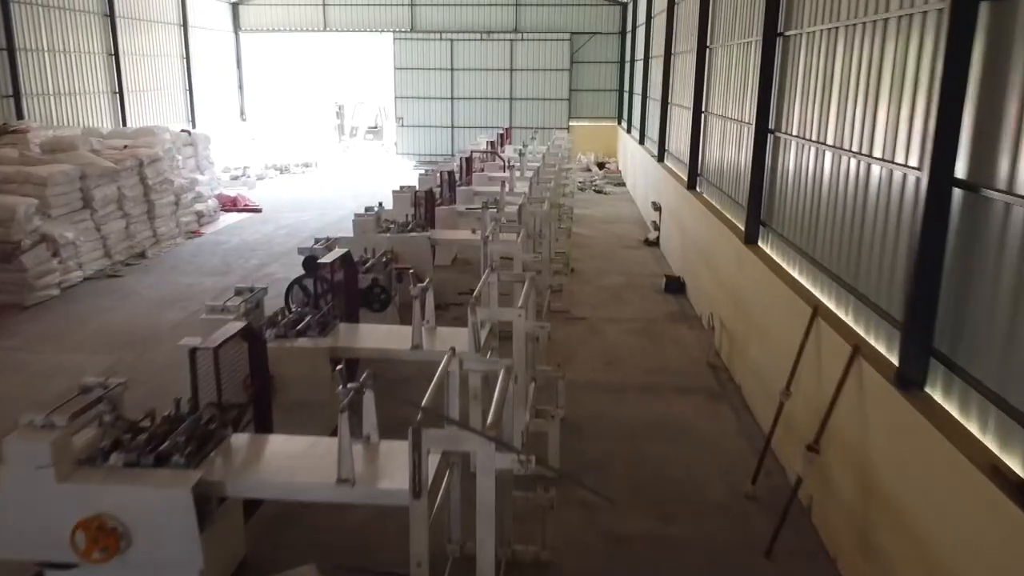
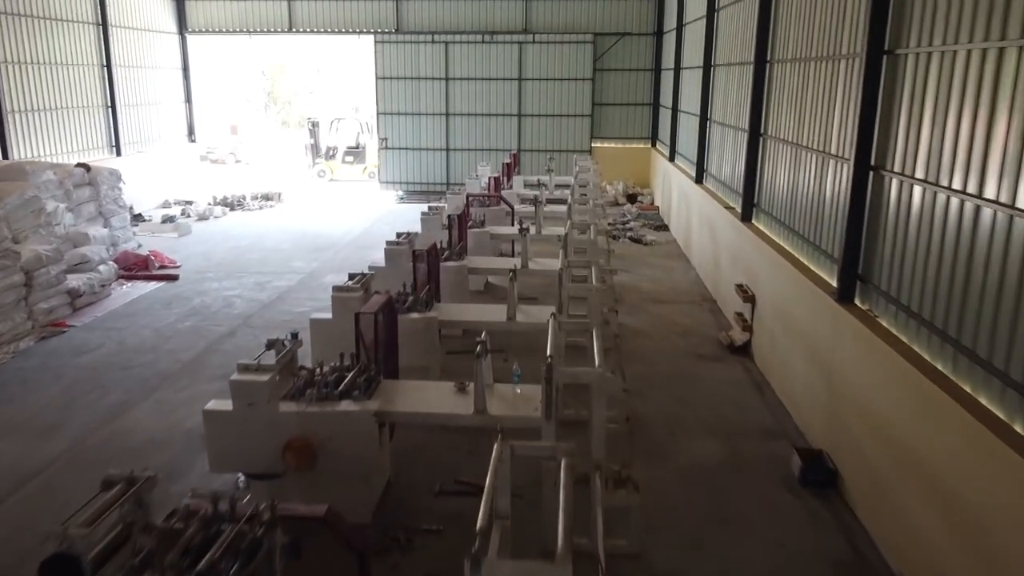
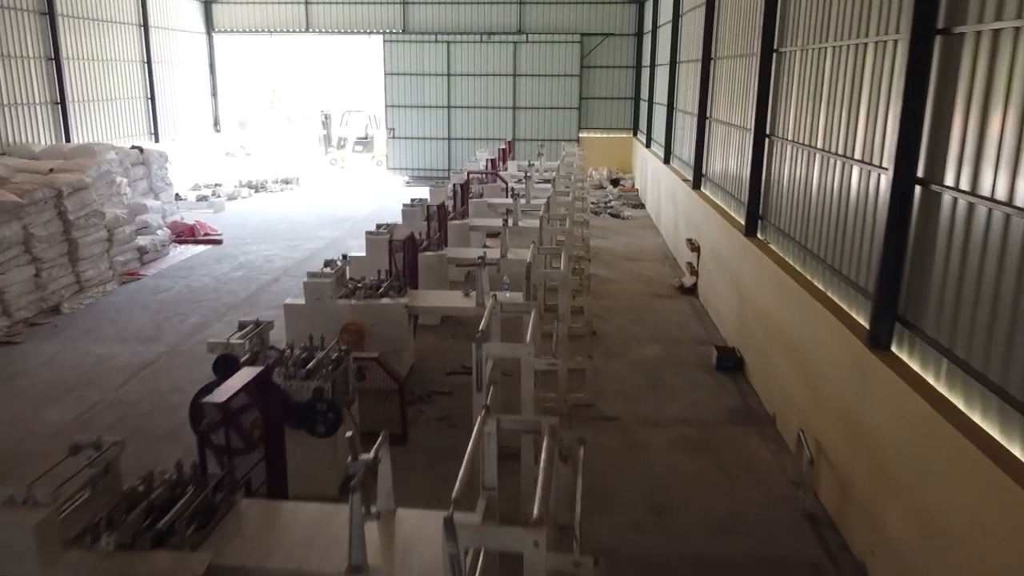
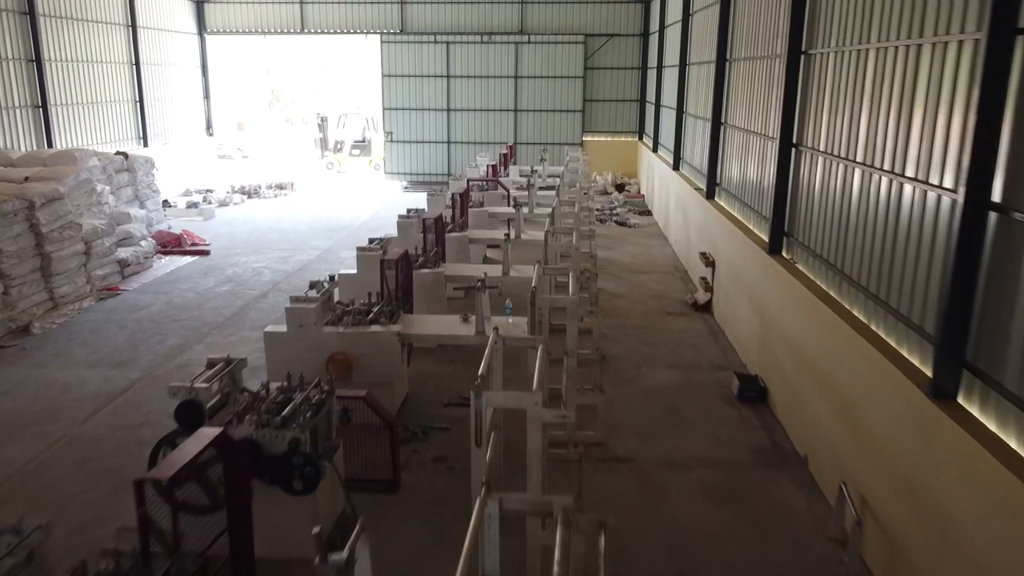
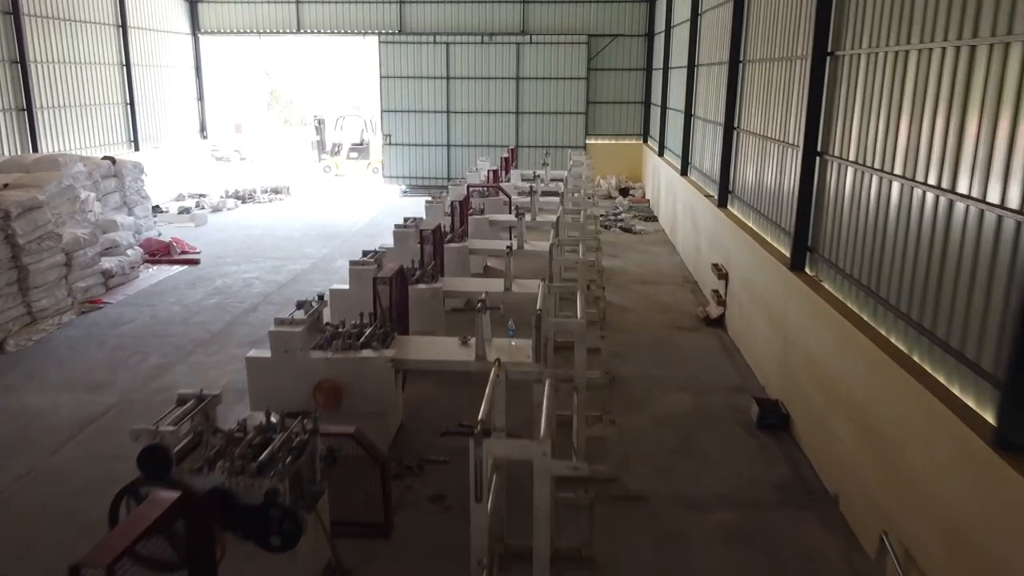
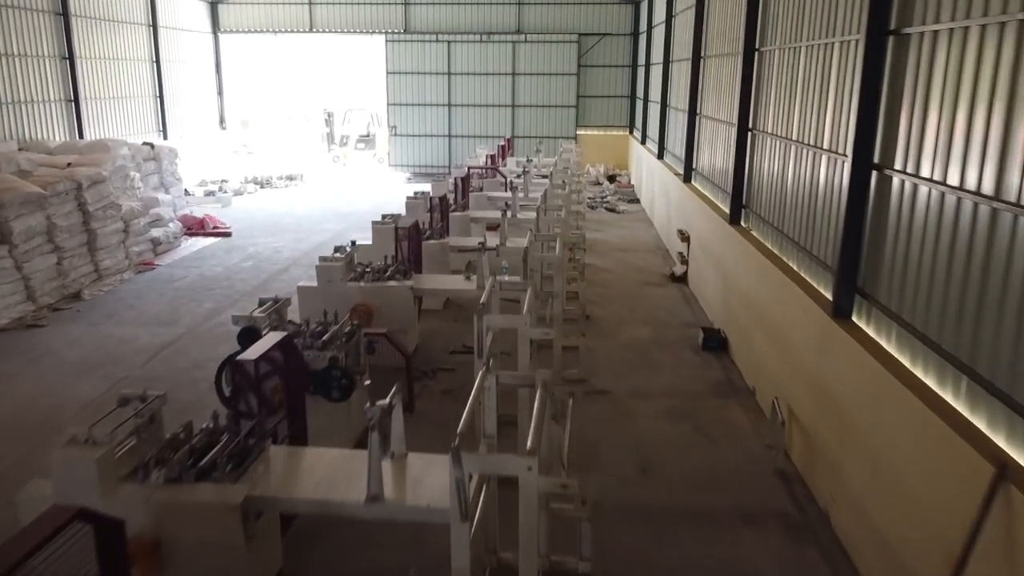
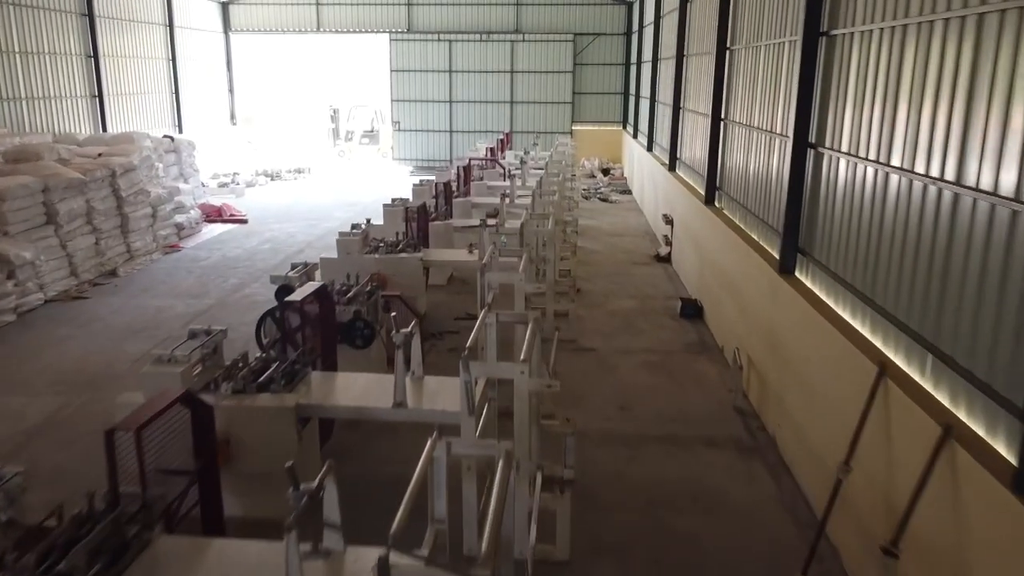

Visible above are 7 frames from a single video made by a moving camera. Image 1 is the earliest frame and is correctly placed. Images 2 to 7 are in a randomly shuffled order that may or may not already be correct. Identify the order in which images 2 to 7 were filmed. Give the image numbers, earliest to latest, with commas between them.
7, 6, 3, 4, 5, 2
